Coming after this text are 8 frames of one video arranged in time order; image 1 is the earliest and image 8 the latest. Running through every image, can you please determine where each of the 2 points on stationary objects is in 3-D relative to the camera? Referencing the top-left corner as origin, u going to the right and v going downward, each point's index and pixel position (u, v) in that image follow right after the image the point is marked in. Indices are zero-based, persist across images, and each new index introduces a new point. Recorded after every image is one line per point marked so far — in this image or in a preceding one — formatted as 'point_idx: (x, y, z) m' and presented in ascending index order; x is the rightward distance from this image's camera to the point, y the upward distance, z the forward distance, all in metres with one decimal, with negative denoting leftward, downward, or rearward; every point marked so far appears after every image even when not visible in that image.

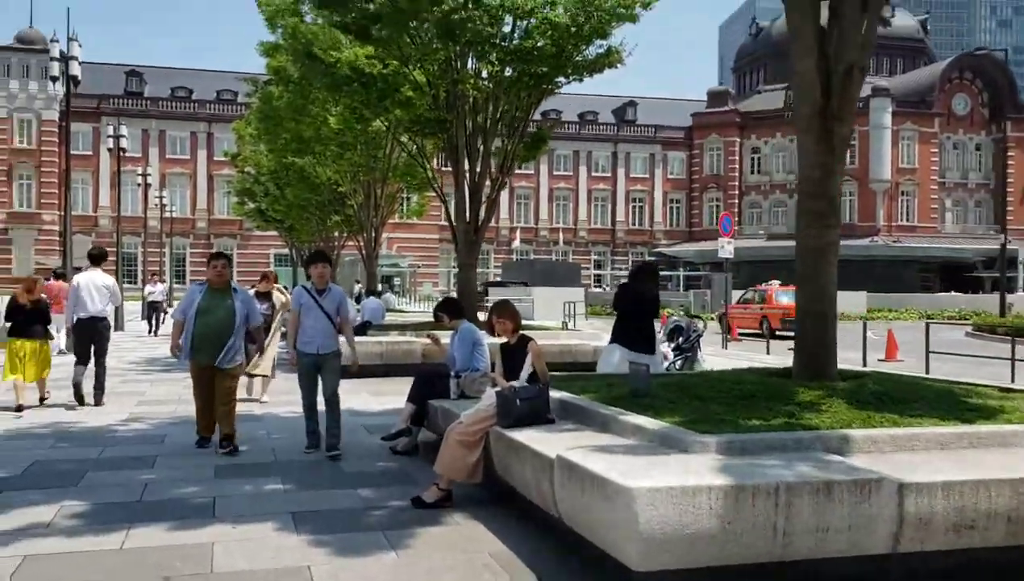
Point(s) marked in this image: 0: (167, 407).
0: (-3.9, -1.3, +11.1) m
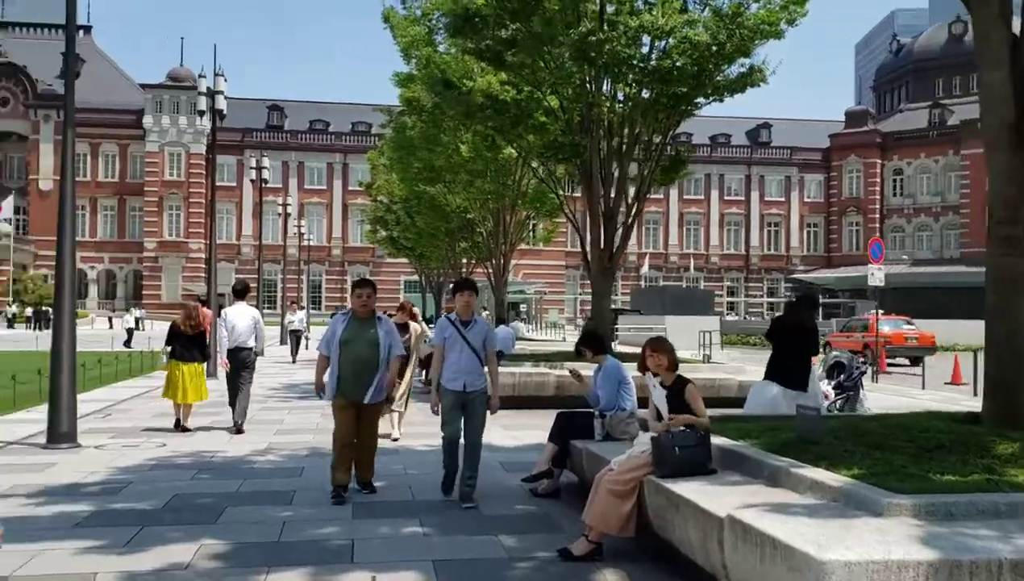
0: (-2.3, -1.6, +11.1) m
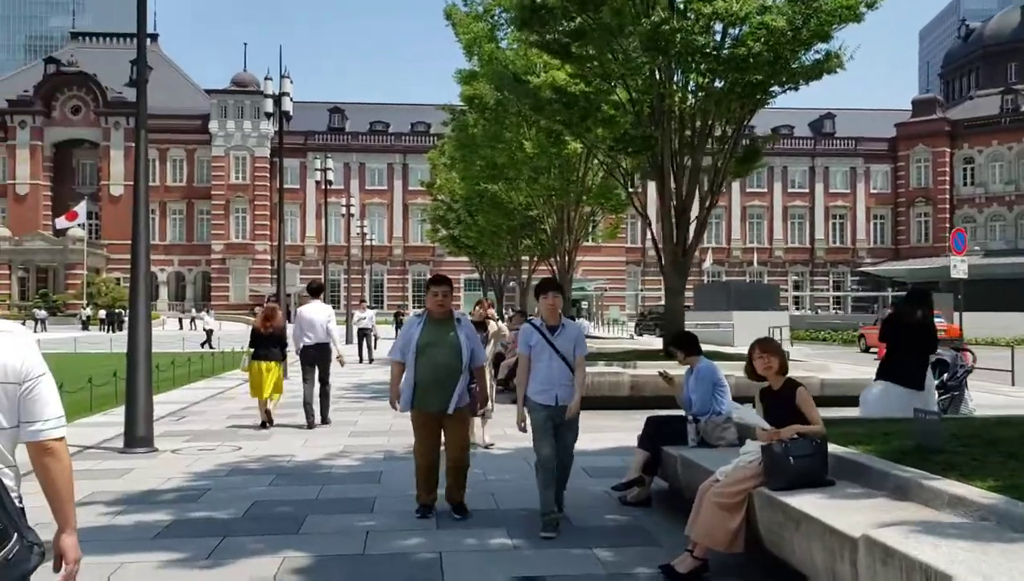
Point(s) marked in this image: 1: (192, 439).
0: (-1.5, -1.6, +10.9) m
1: (-3.6, -1.7, +11.2) m
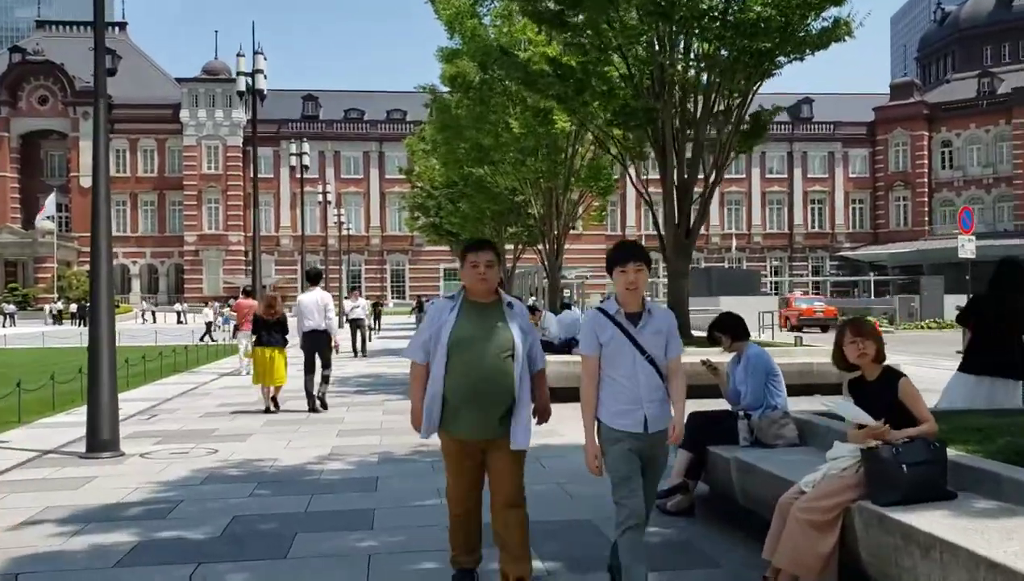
0: (-1.4, -1.5, +9.9) m
1: (-3.6, -1.5, +10.1) m
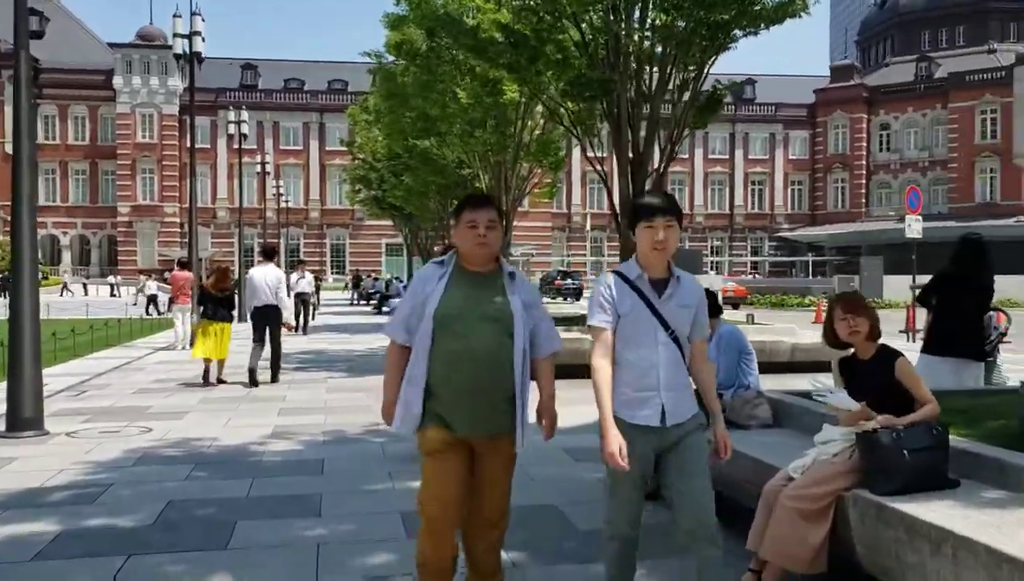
0: (-1.9, -1.2, +9.4) m
1: (-4.1, -1.2, +9.6) m
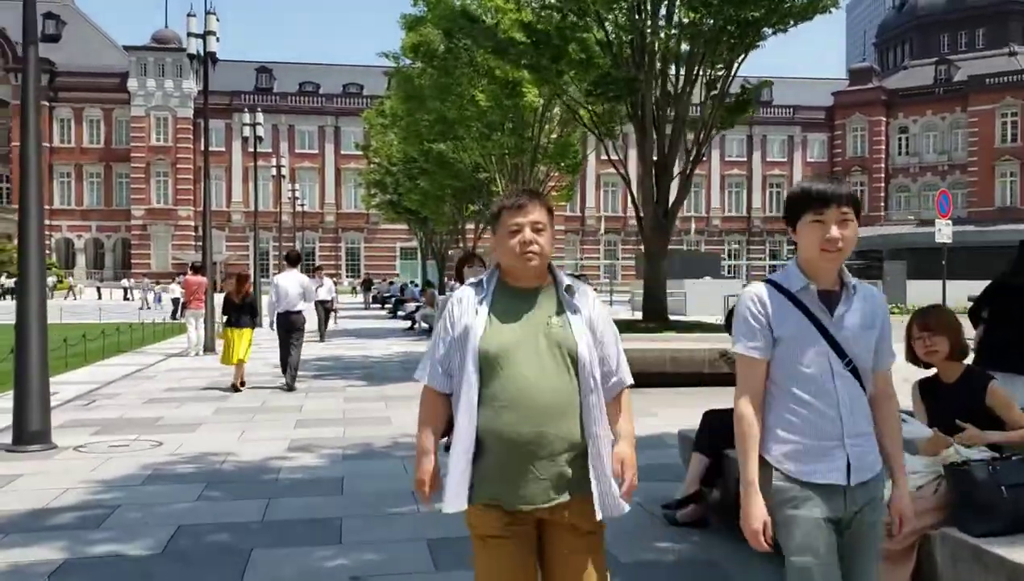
0: (-1.6, -1.3, +9.0) m
1: (-3.8, -1.3, +9.2) m
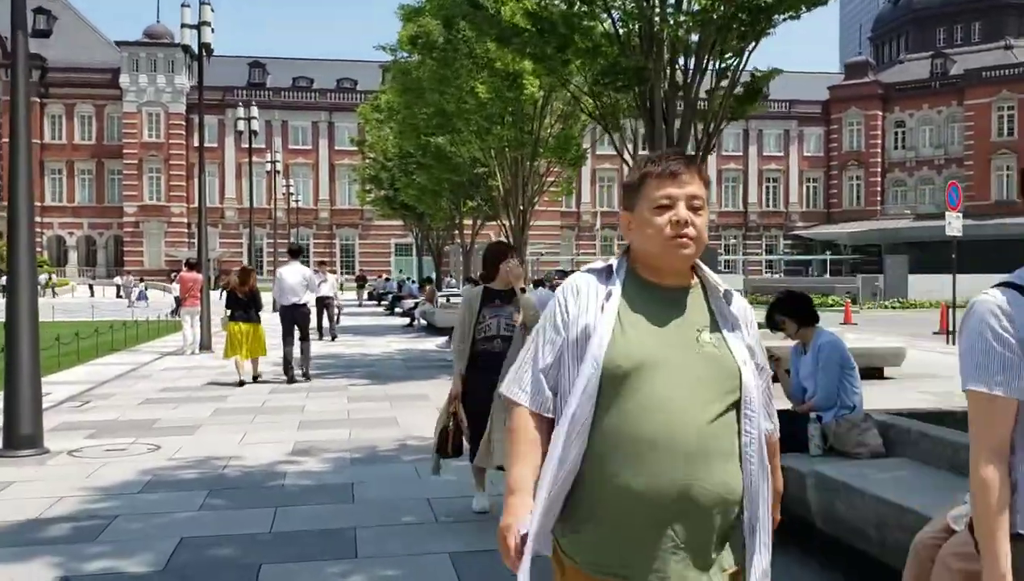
0: (-1.5, -1.2, +8.6) m
1: (-3.7, -1.3, +8.8) m
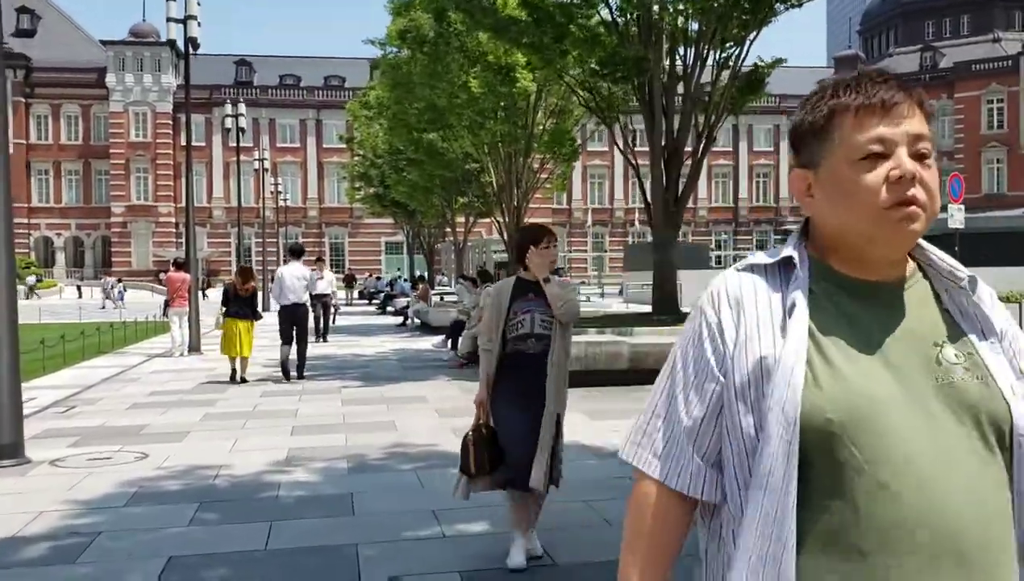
0: (-1.5, -1.2, +8.3) m
1: (-3.7, -1.3, +8.4) m
